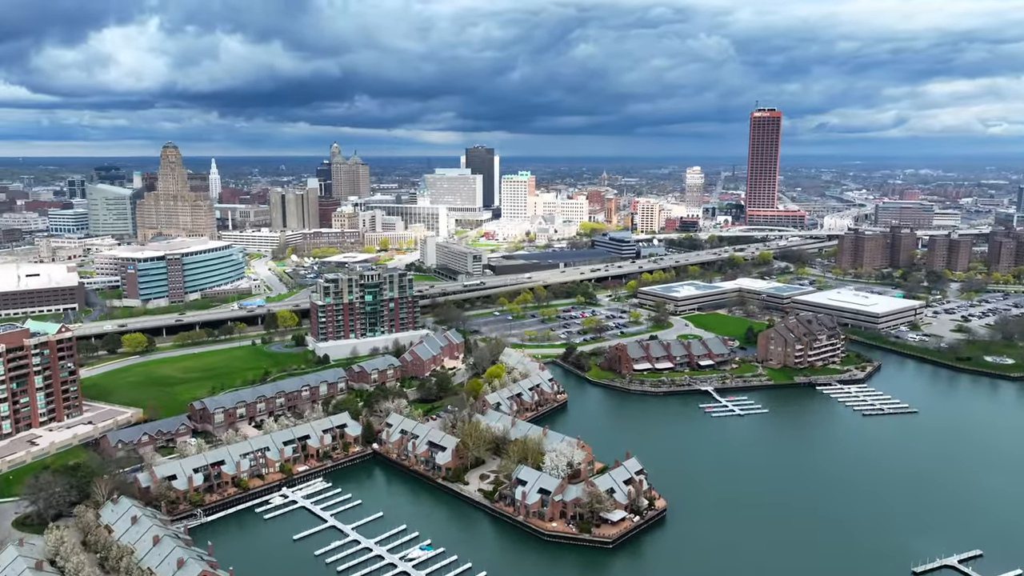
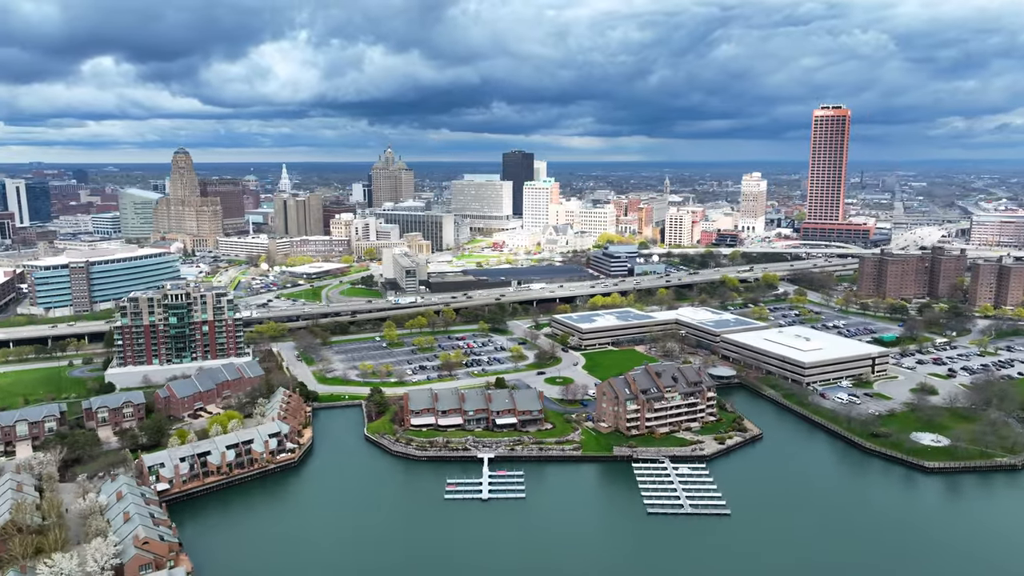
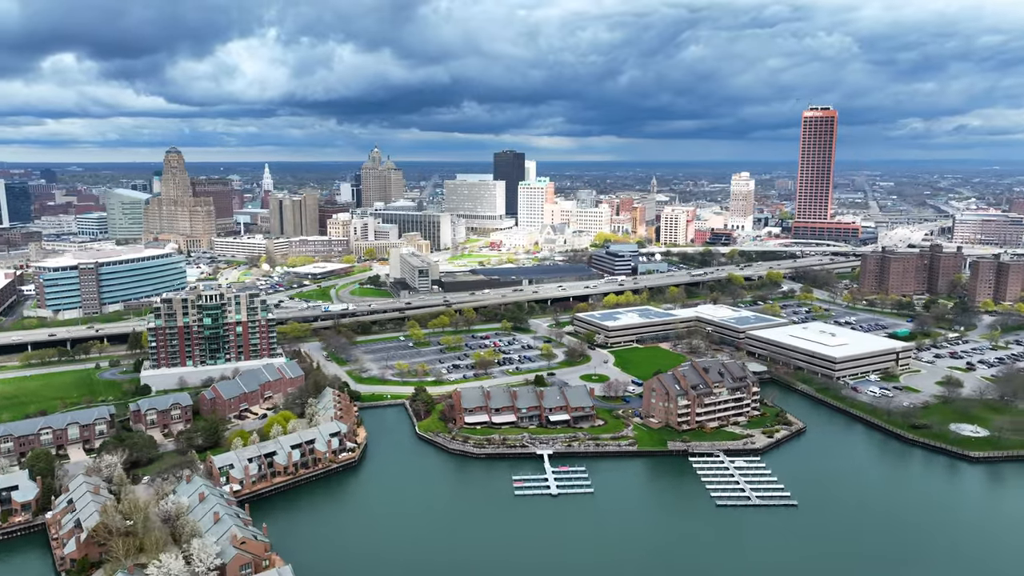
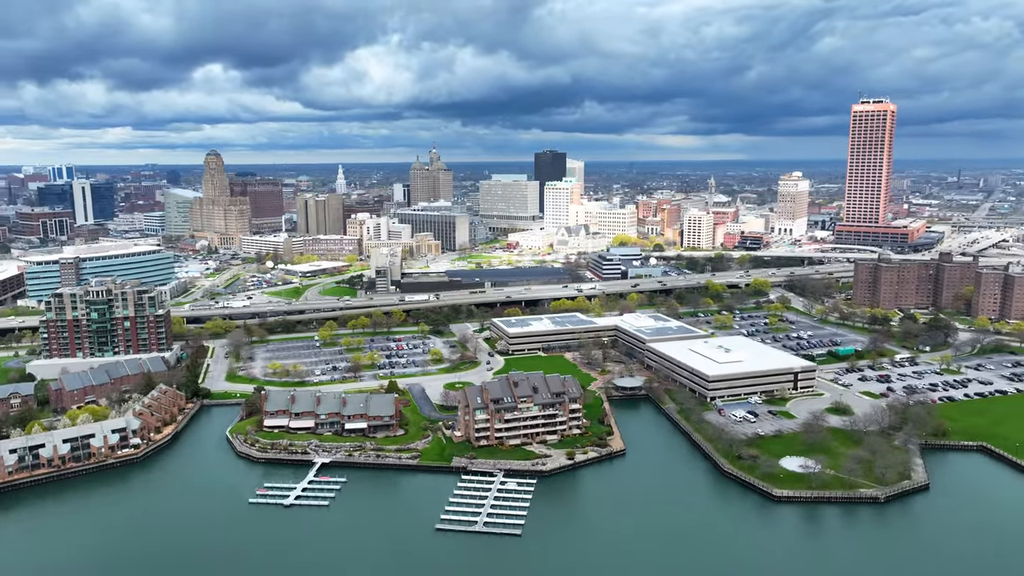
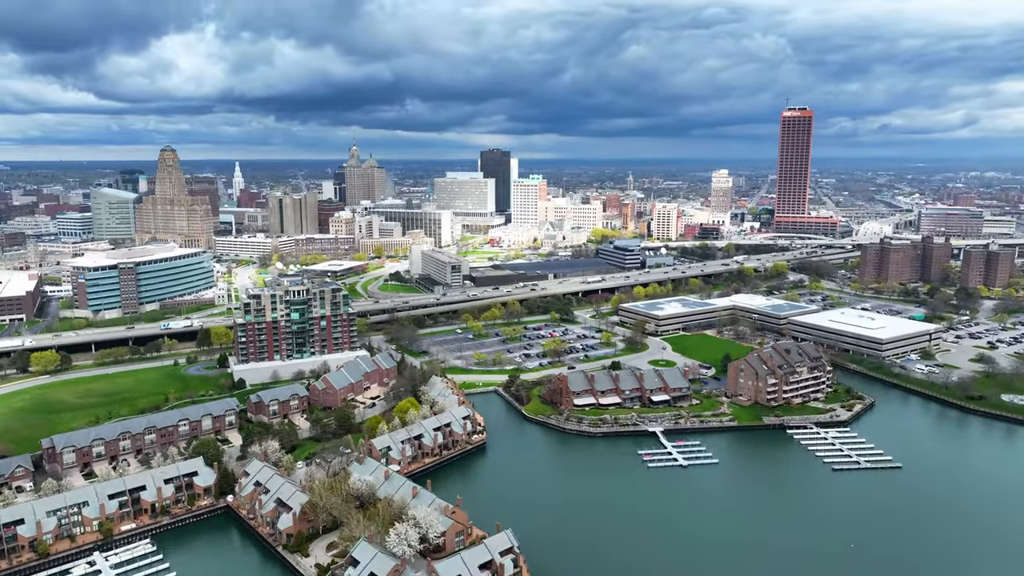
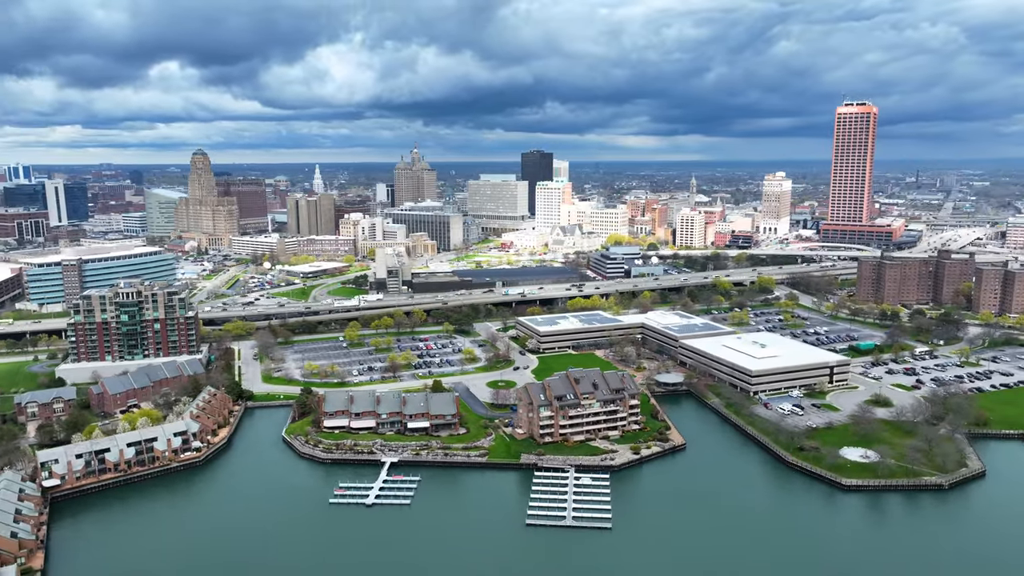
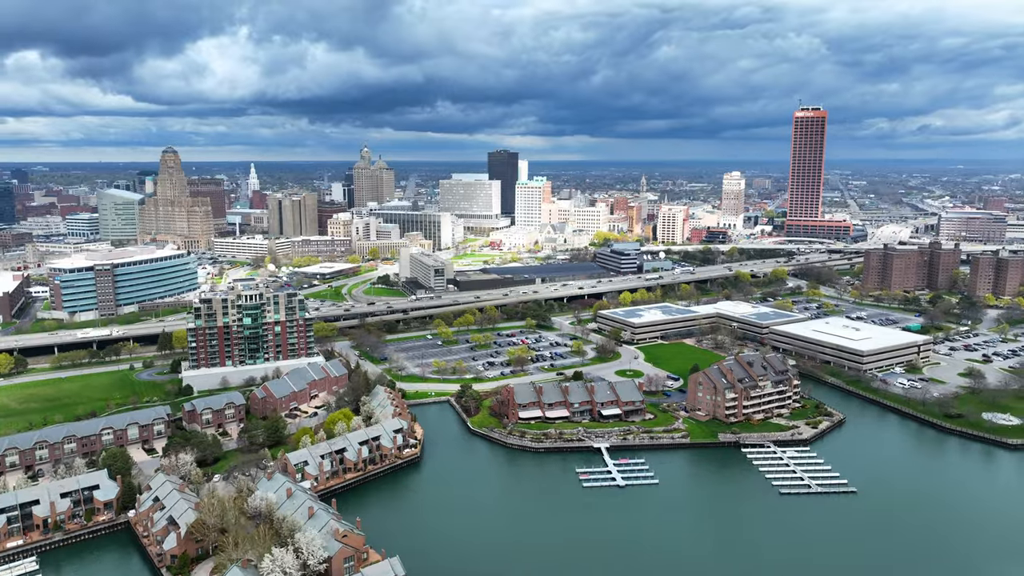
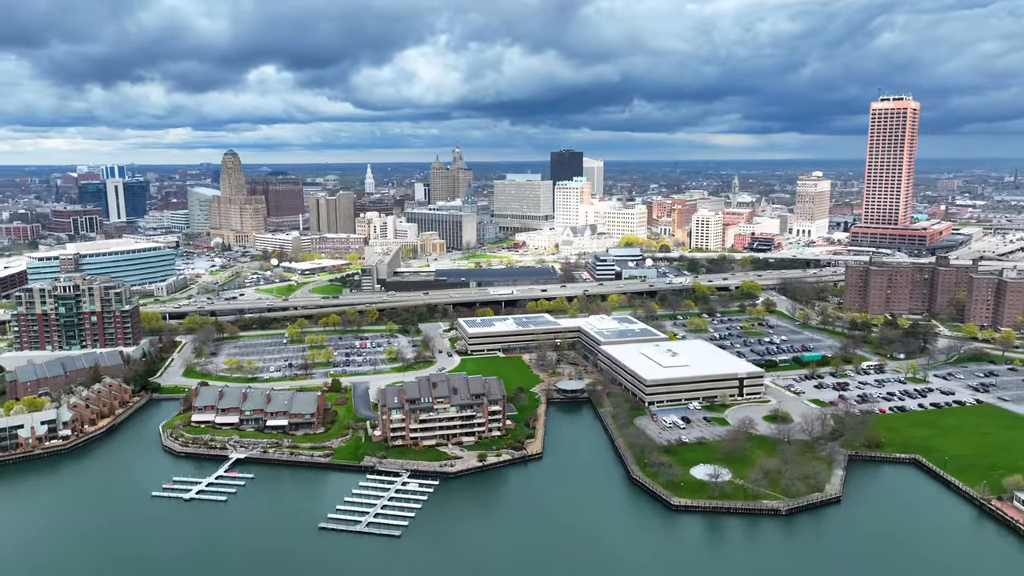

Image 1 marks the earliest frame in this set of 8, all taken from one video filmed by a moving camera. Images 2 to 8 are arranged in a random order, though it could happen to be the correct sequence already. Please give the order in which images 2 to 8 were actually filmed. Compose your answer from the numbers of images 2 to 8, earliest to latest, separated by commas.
5, 7, 3, 2, 6, 4, 8
